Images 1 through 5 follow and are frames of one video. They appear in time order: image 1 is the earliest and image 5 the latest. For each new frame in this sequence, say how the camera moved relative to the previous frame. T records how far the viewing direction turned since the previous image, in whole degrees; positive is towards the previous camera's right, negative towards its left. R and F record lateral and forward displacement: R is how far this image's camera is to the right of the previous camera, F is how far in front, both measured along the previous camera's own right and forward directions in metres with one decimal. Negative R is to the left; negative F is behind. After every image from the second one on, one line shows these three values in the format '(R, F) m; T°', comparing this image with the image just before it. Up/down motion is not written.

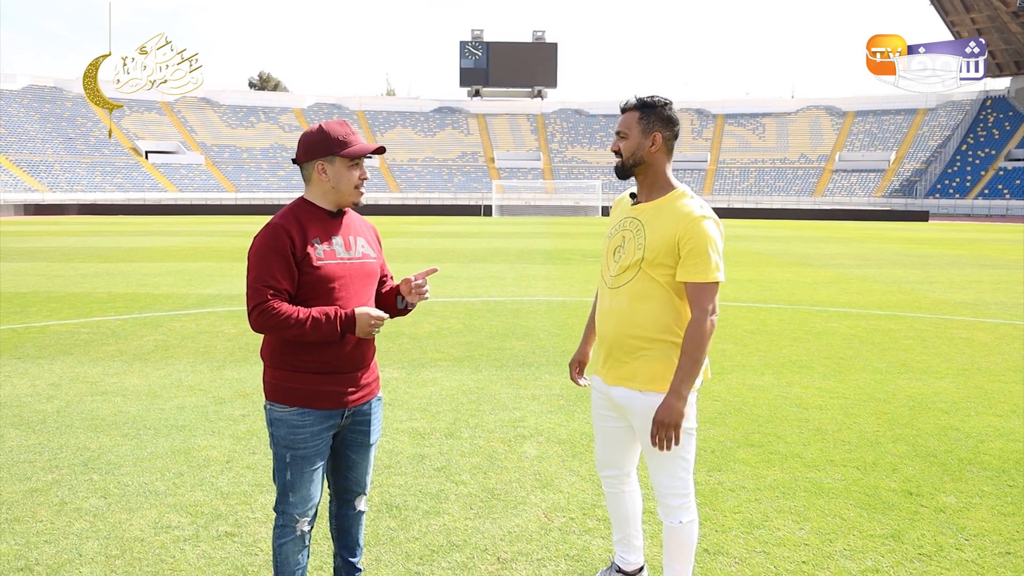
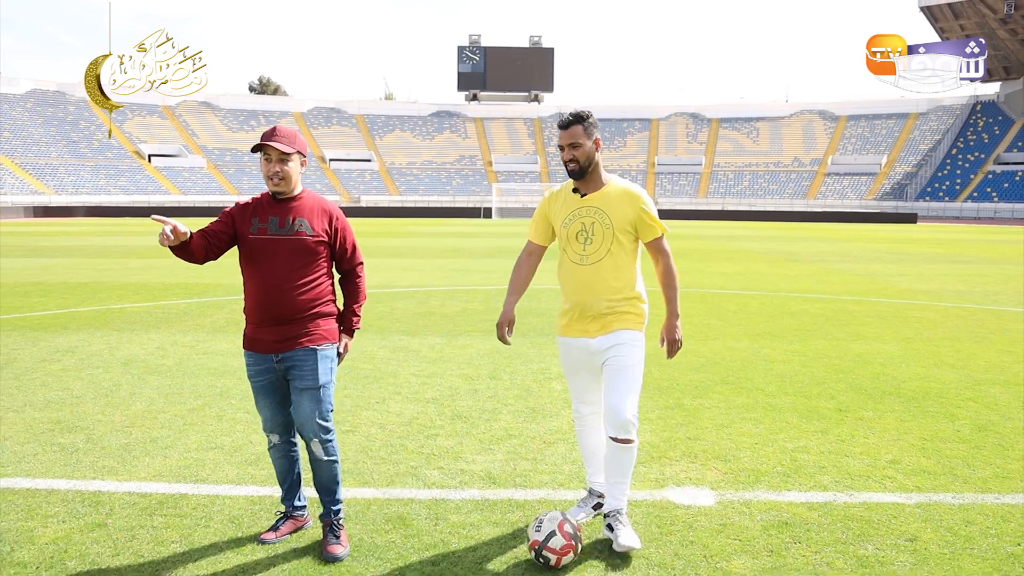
(-0.3, -1.4) m; 0°
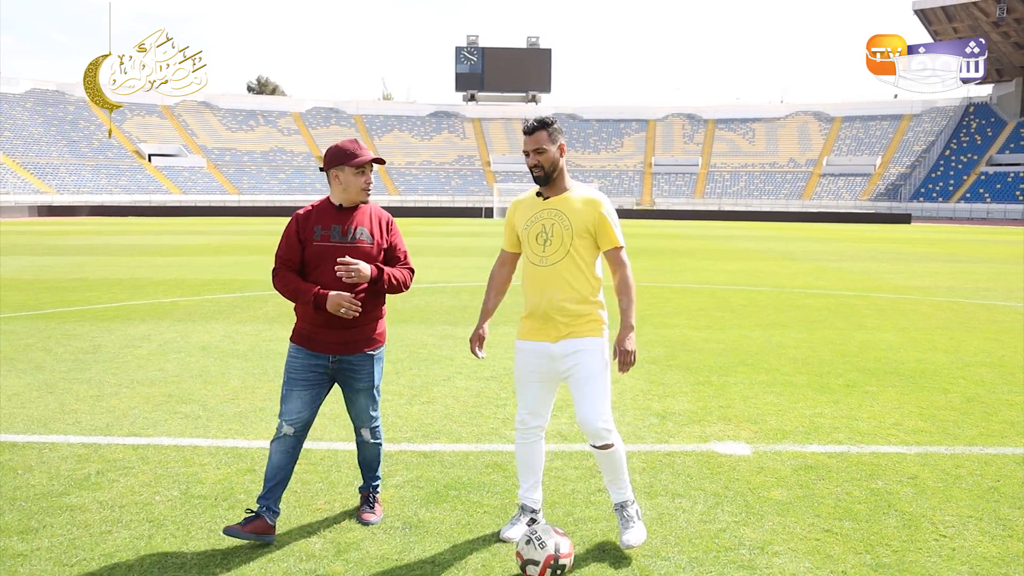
(-0.4, -0.8) m; 0°
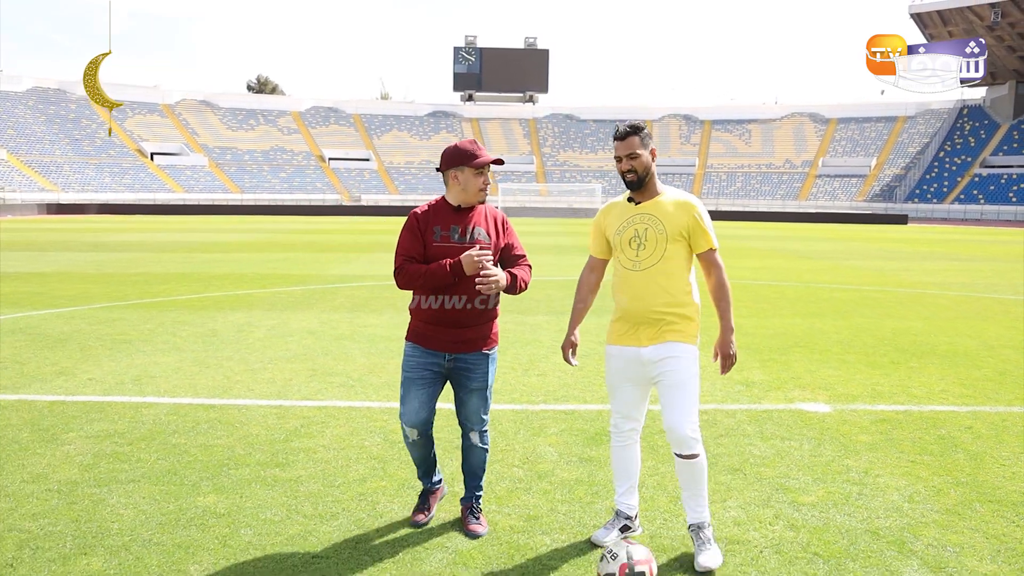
(-0.9, -1.0) m; +1°
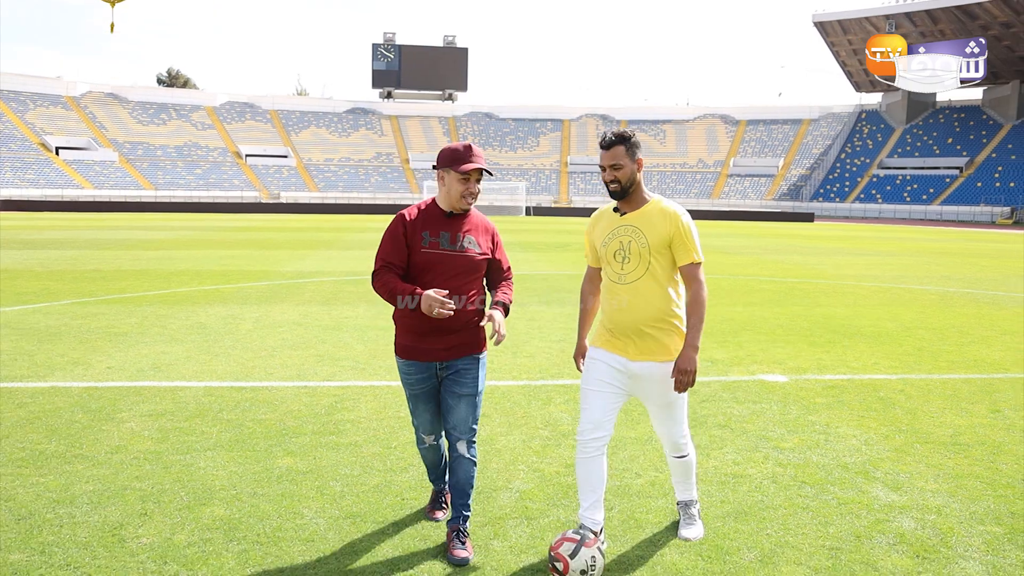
(-0.7, -0.7) m; +6°
